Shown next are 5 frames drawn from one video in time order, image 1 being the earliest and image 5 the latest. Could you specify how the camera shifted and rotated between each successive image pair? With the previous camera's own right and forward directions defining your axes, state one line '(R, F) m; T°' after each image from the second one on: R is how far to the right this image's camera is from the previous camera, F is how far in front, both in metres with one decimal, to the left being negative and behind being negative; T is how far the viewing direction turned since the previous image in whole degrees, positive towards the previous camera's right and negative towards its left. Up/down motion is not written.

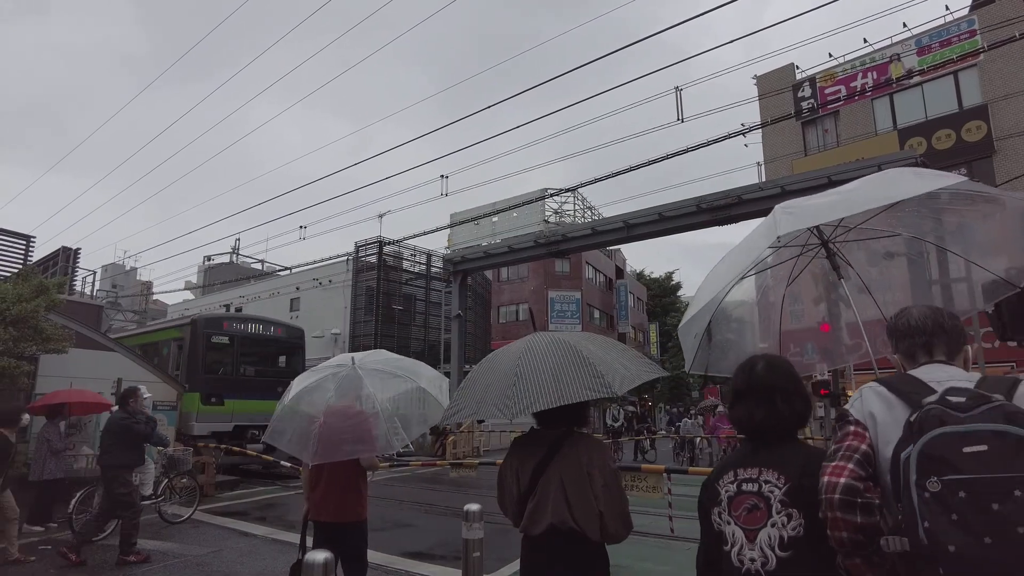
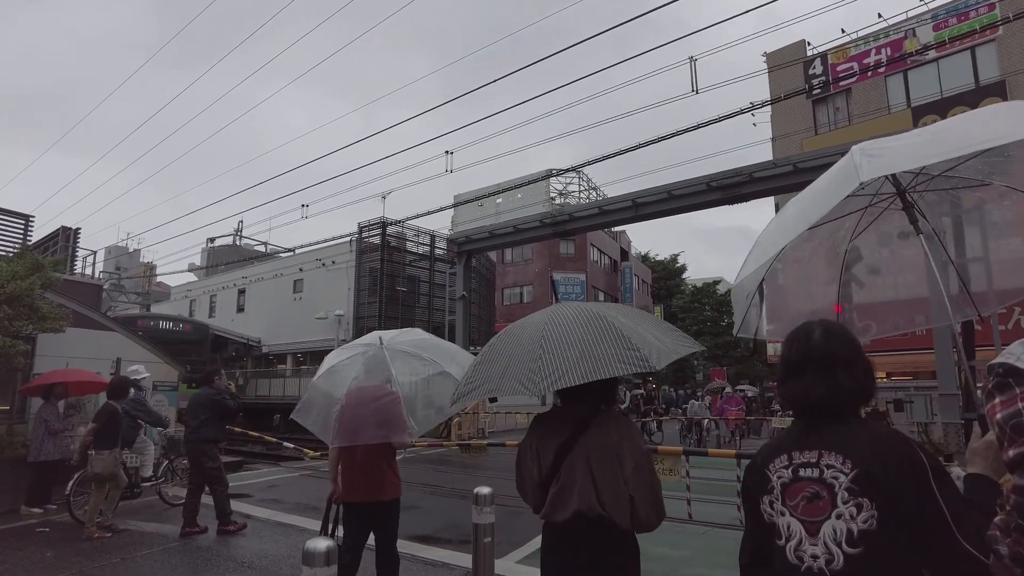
(-0.1, +0.2) m; 0°
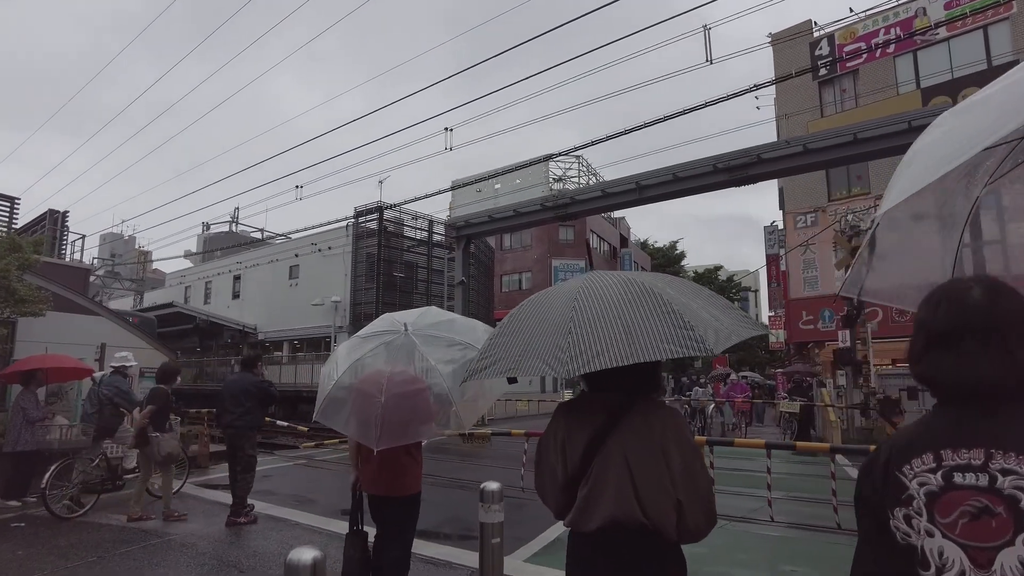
(-0.1, +0.4) m; 0°
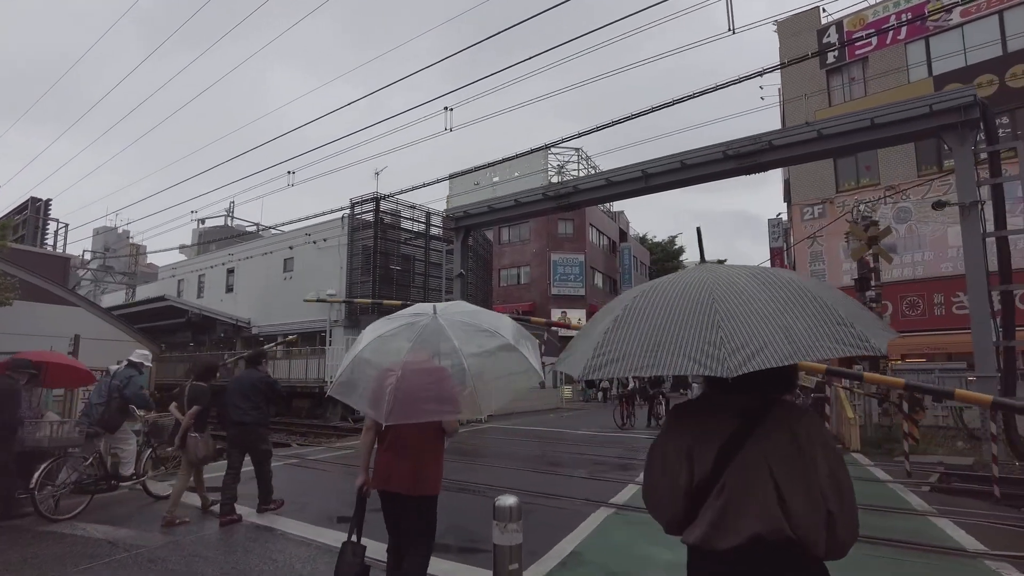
(-0.1, +0.6) m; 0°
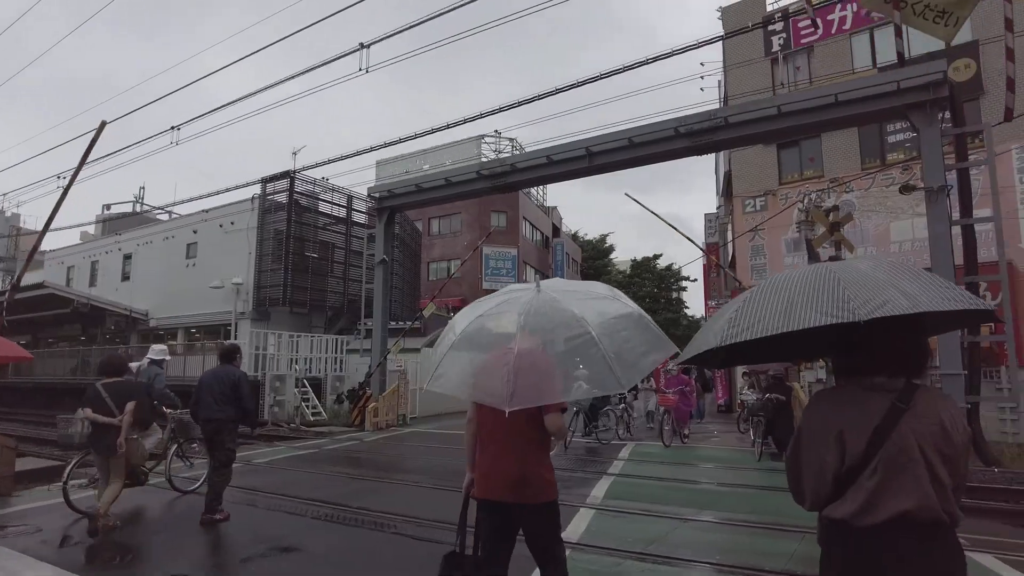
(+0.1, +1.7) m; +6°
